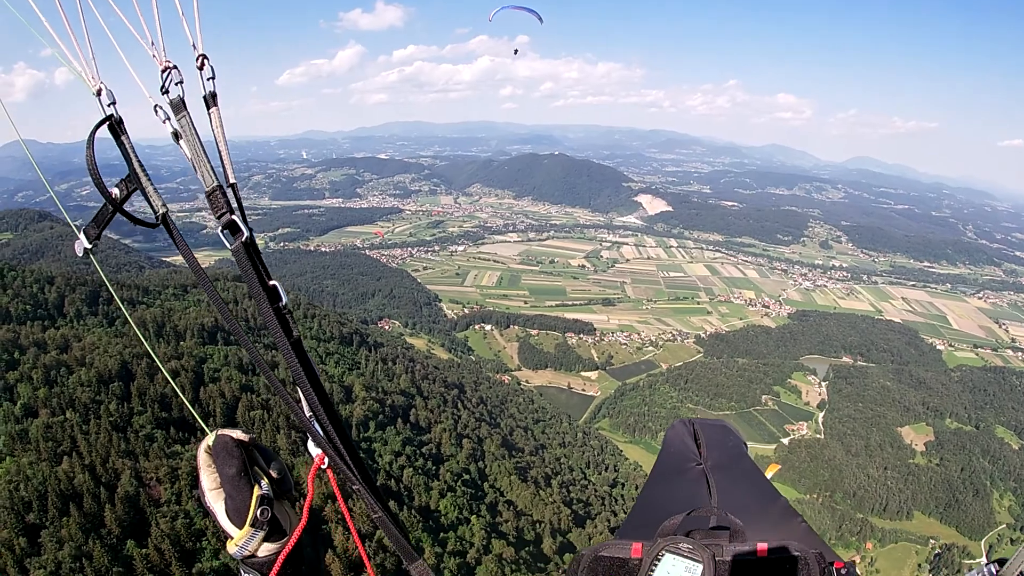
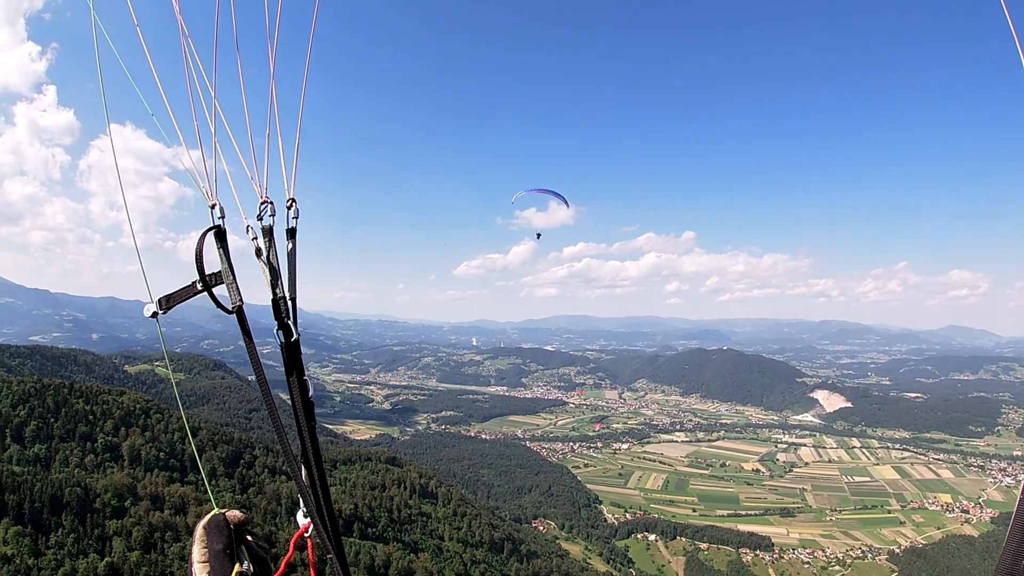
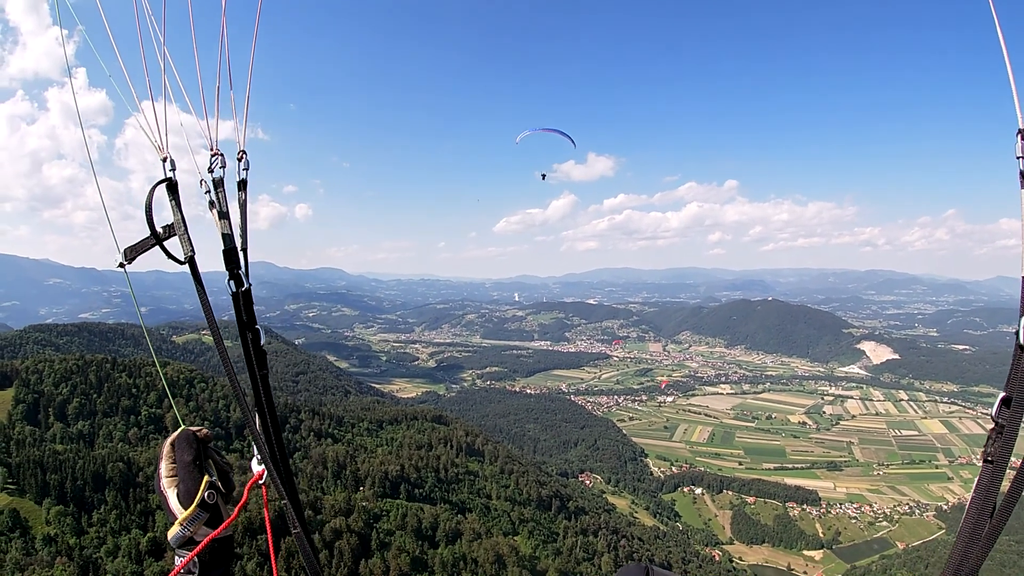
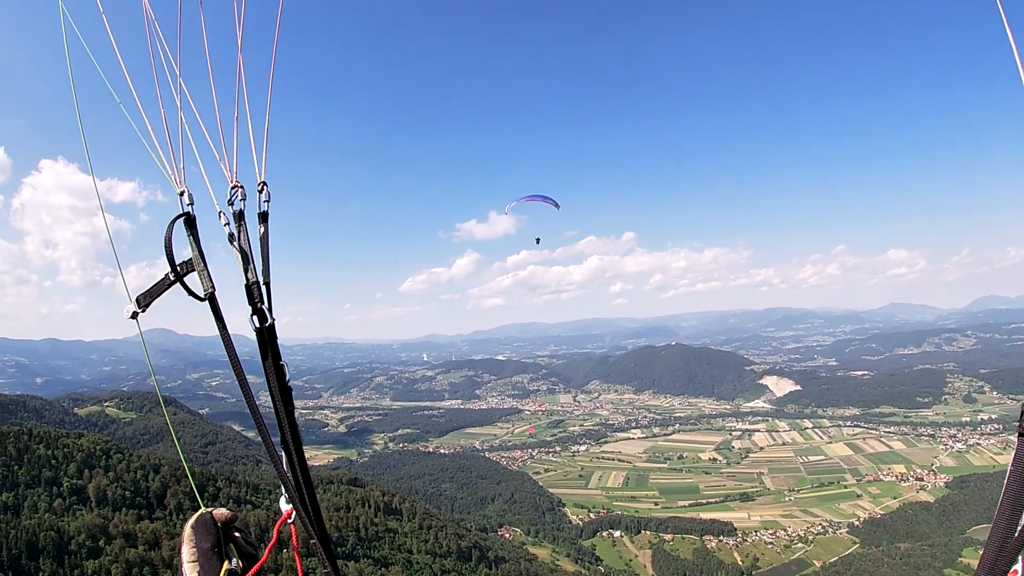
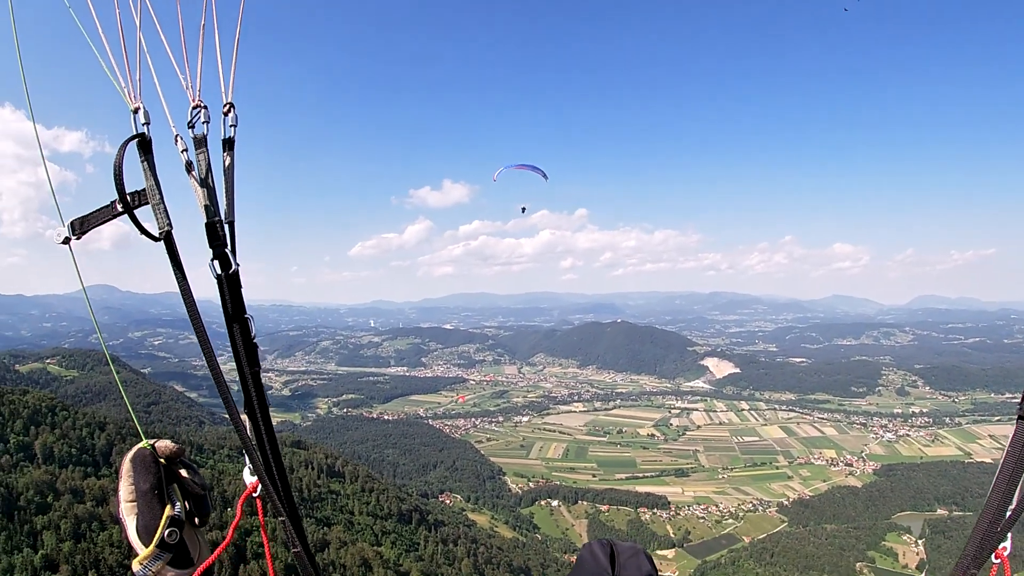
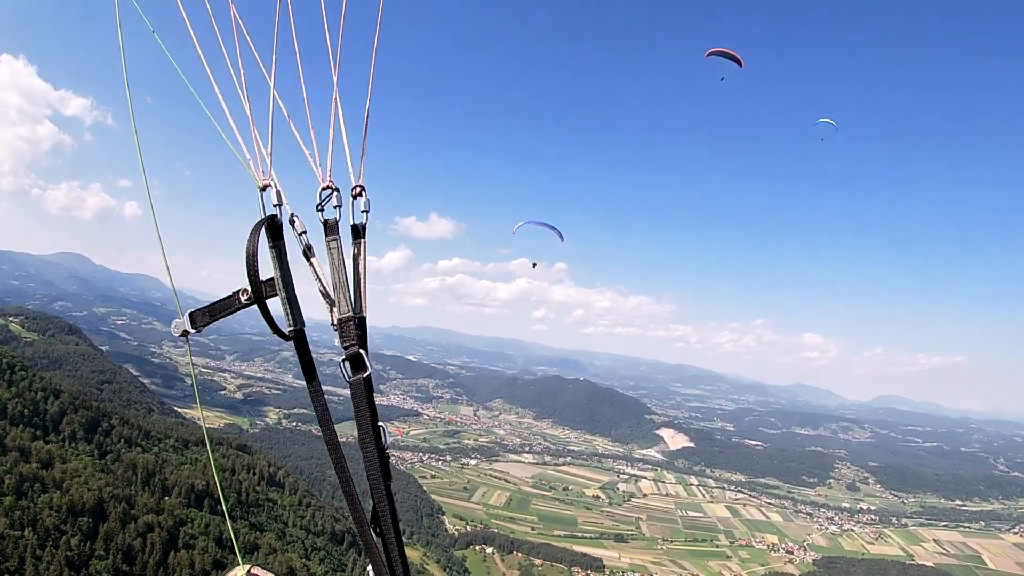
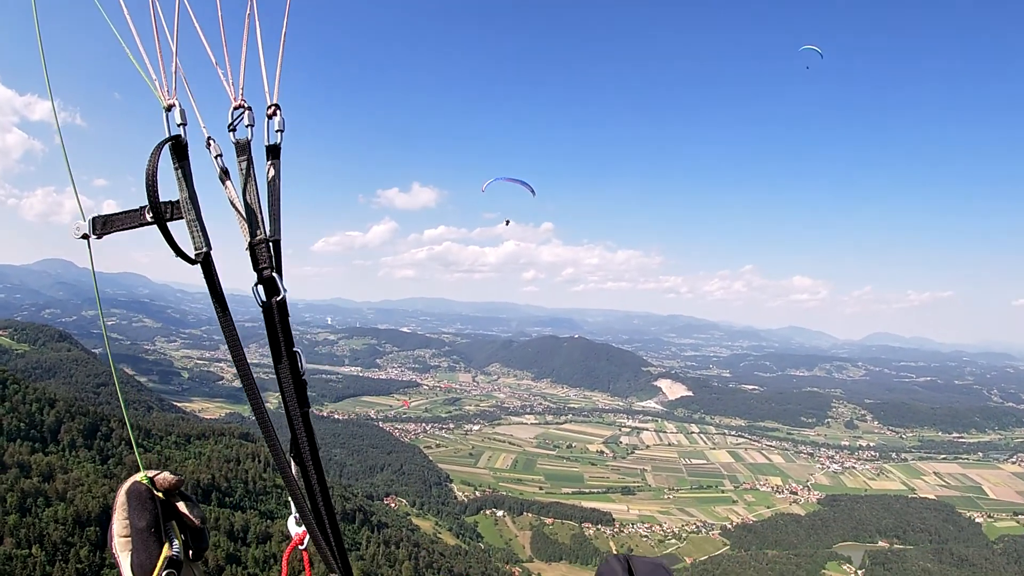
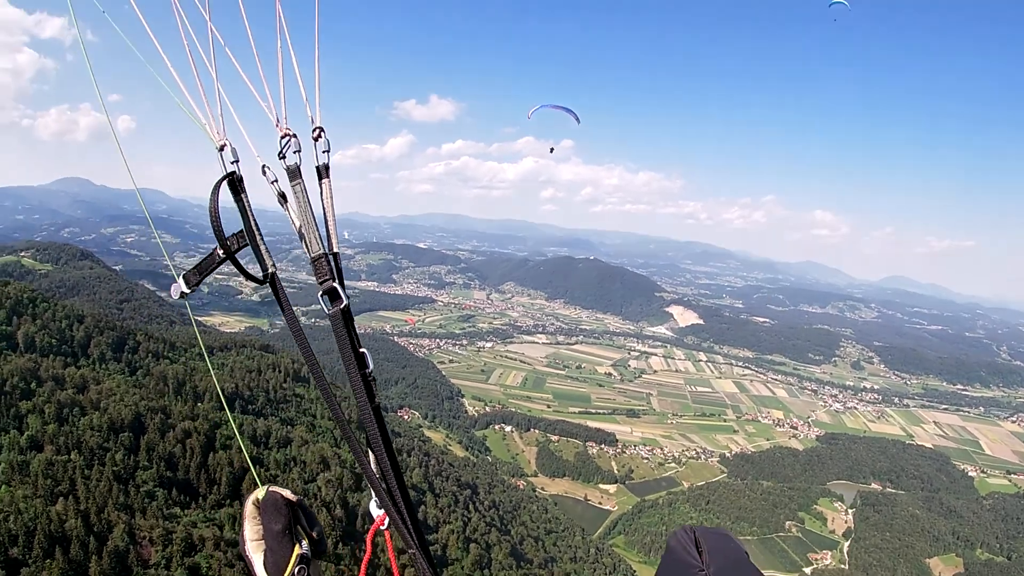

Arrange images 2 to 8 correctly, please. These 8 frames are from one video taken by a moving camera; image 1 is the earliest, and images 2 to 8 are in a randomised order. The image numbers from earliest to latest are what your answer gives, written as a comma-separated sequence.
8, 6, 7, 5, 4, 2, 3
